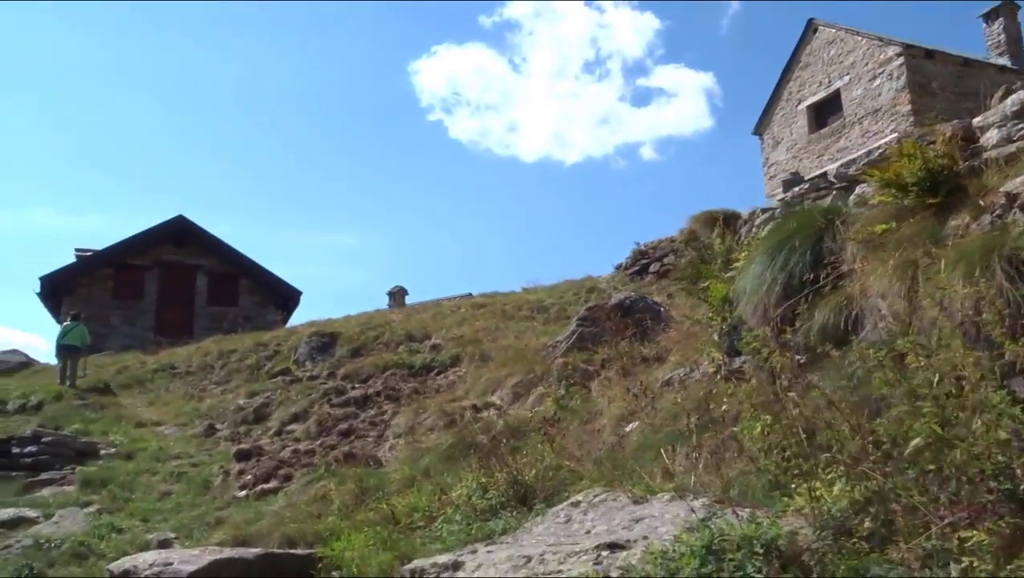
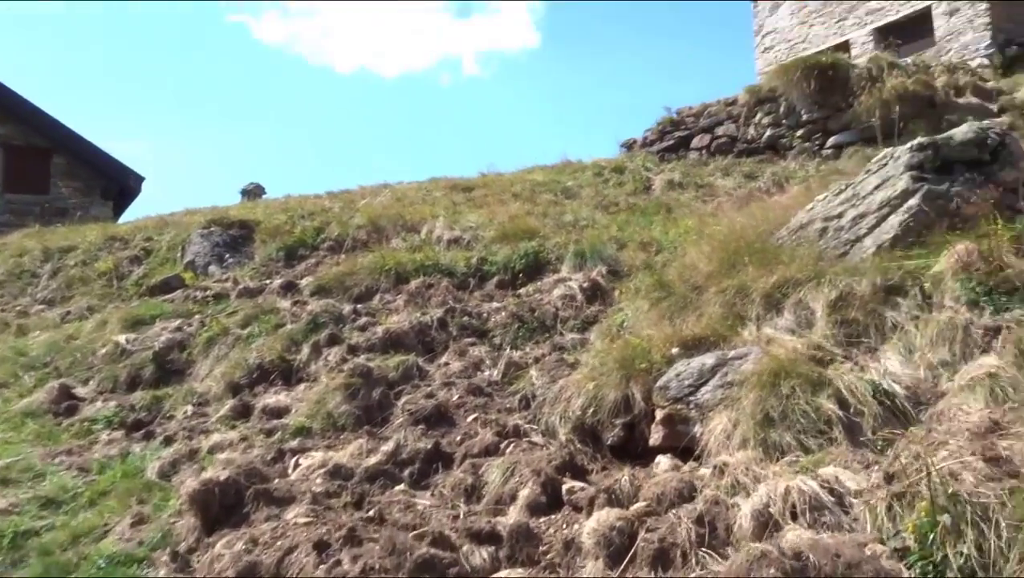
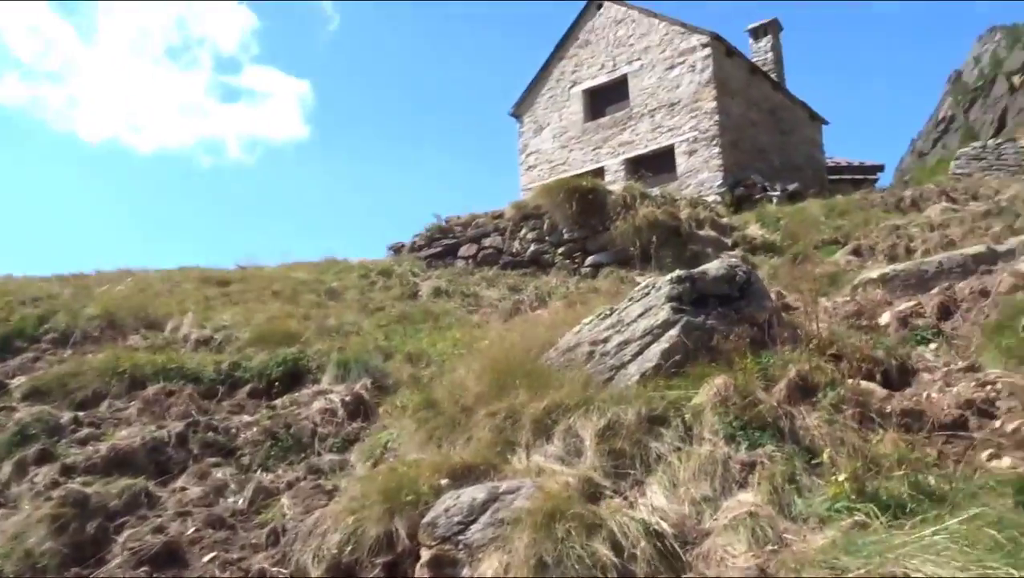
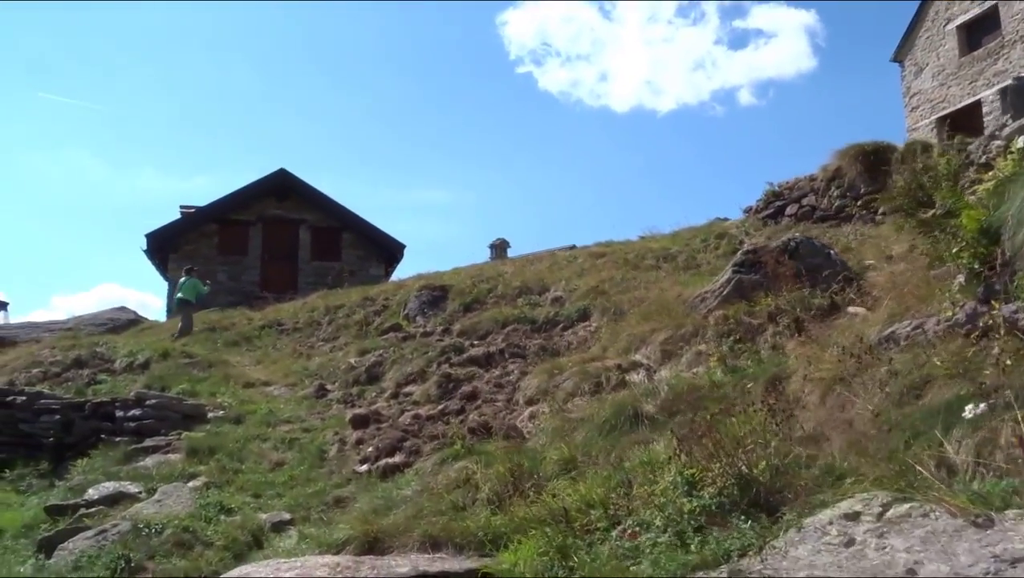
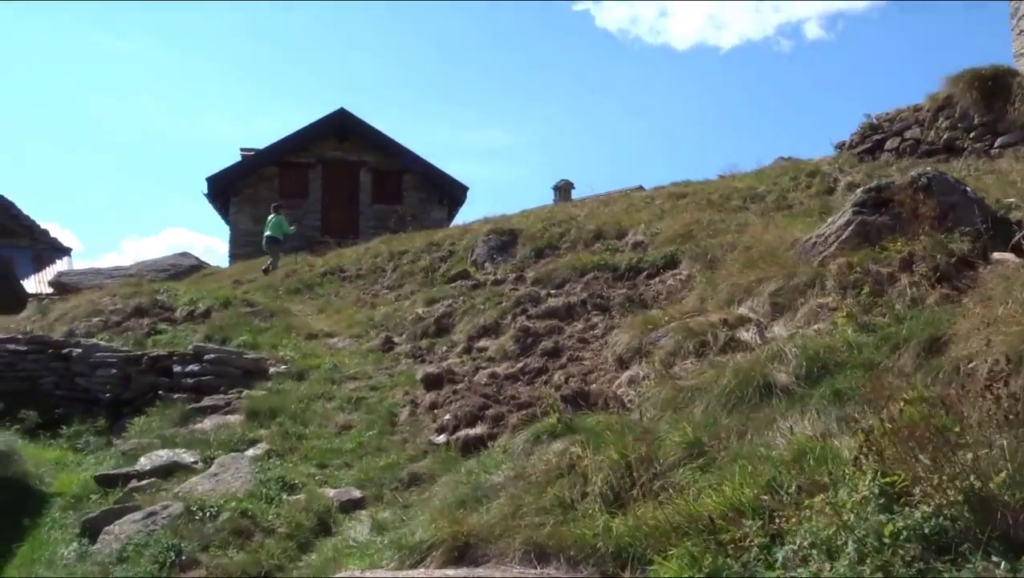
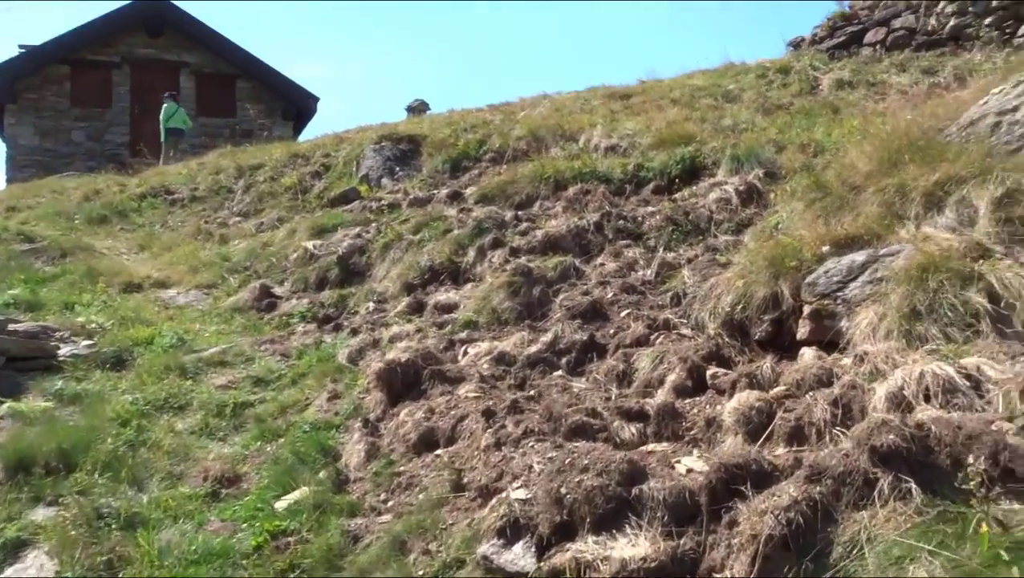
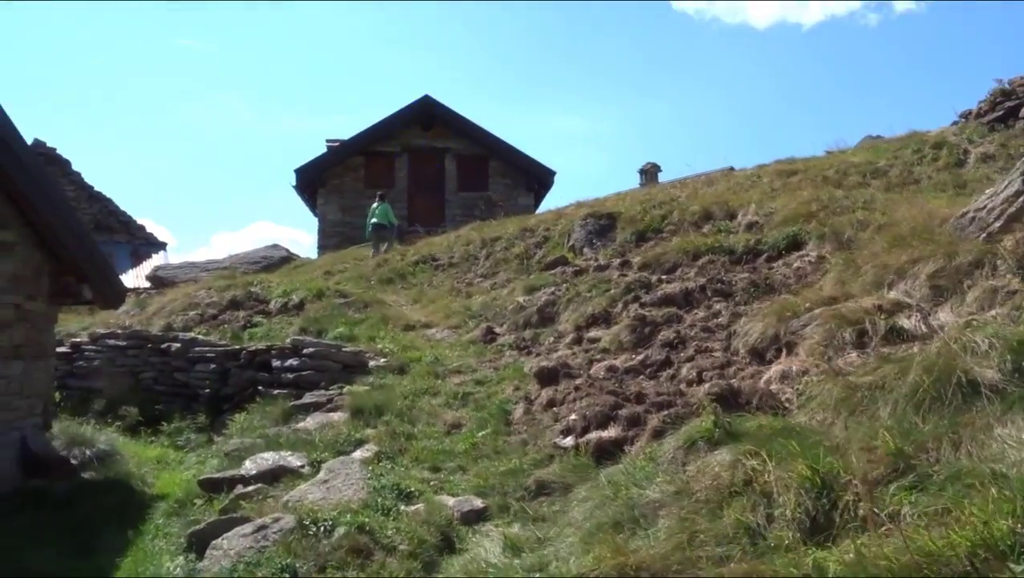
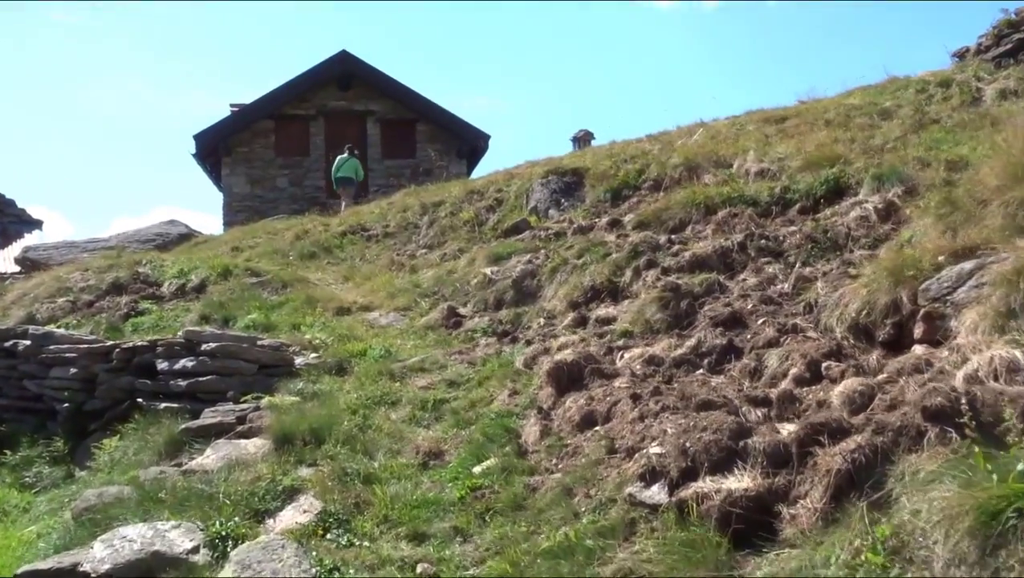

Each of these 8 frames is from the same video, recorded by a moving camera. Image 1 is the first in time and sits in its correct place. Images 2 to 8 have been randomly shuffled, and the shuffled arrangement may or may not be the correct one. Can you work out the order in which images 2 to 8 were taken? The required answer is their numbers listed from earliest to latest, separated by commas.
4, 5, 7, 8, 6, 2, 3
